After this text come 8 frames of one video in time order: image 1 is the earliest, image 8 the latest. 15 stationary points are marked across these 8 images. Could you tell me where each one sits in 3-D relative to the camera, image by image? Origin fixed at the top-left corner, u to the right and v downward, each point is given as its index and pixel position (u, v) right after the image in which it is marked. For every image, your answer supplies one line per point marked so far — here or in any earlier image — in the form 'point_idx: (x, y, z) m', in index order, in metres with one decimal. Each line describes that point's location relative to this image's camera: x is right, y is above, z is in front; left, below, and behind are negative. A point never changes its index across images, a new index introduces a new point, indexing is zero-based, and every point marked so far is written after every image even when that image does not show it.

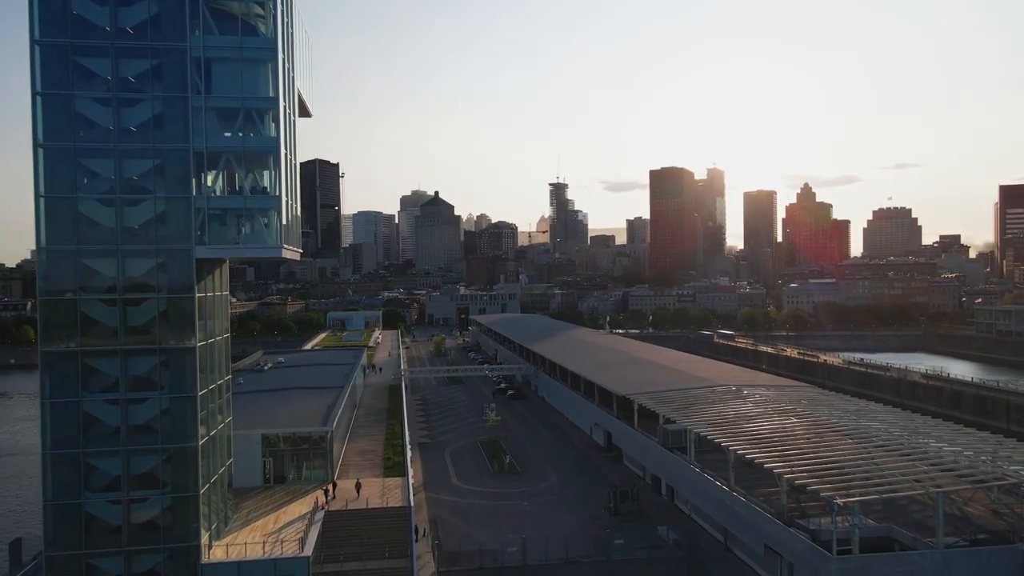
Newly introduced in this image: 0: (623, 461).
0: (+2.9, -4.5, +17.9) m
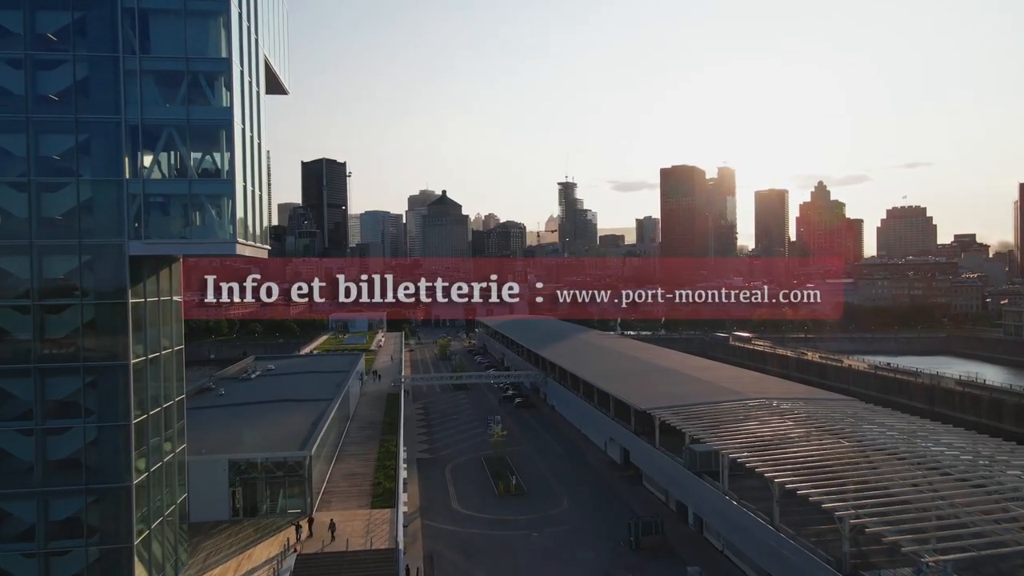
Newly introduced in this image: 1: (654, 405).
0: (+3.0, -4.5, +16.1) m
1: (+3.2, -2.6, +15.6) m
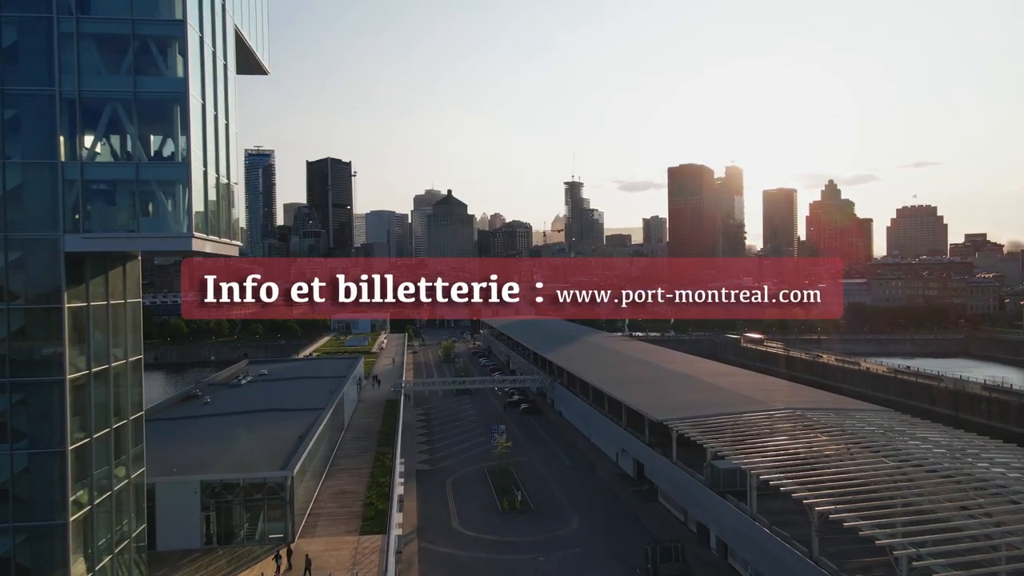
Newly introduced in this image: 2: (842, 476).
0: (+3.1, -4.6, +15.0) m
1: (+3.3, -2.7, +14.5) m
2: (+5.0, -2.8, +10.4) m
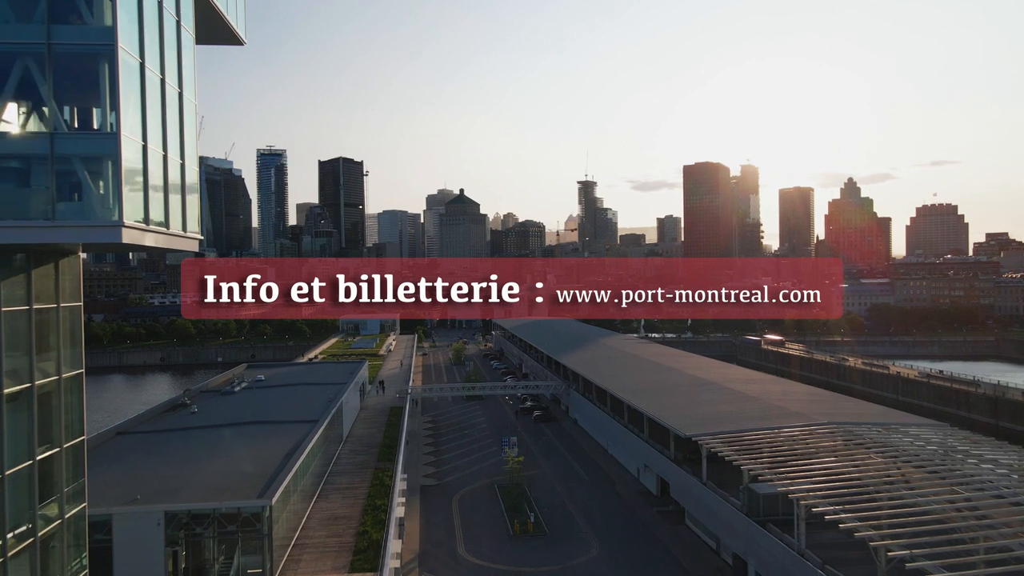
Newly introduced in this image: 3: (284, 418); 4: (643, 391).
0: (+3.4, -4.6, +13.6) m
1: (+3.5, -2.7, +13.1) m
2: (+5.1, -2.8, +8.9) m
3: (-4.6, -2.7, +14.1) m
4: (+3.4, -2.7, +17.9) m
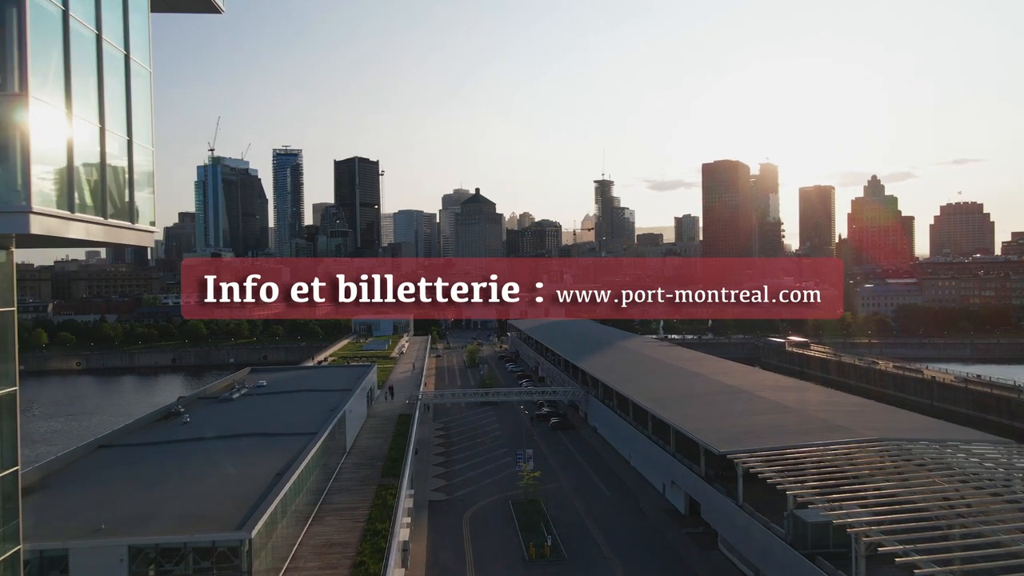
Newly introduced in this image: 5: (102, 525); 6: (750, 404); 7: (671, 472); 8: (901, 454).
0: (+3.6, -4.6, +12.3) m
1: (+3.8, -2.7, +11.8) m
2: (+5.3, -2.8, +7.7) m
3: (-4.4, -2.7, +13.0) m
4: (+3.8, -2.7, +16.6) m
5: (-4.8, -2.7, +8.0) m
6: (+5.3, -2.6, +15.3) m
7: (+3.2, -3.7, +14.0) m
8: (+6.2, -2.6, +10.9) m
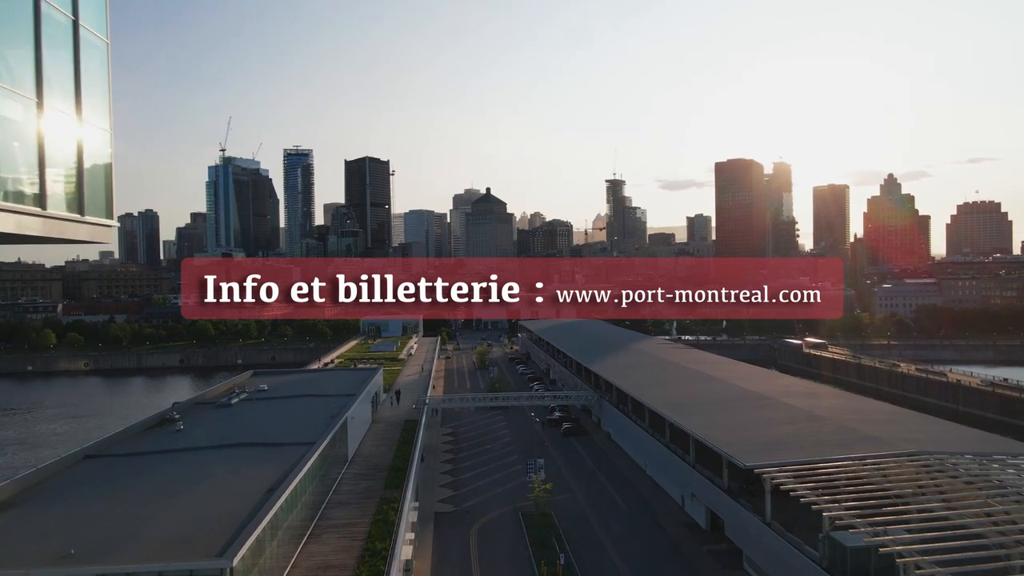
0: (+3.8, -4.6, +11.5) m
1: (+4.0, -2.7, +11.0) m
2: (+5.4, -2.9, +6.8) m
3: (-4.2, -2.7, +12.3) m
4: (+4.0, -2.7, +15.8) m
5: (-4.7, -2.8, +7.4) m
6: (+5.5, -2.6, +14.4) m
7: (+3.4, -3.7, +13.2) m
8: (+6.3, -2.6, +10.1) m
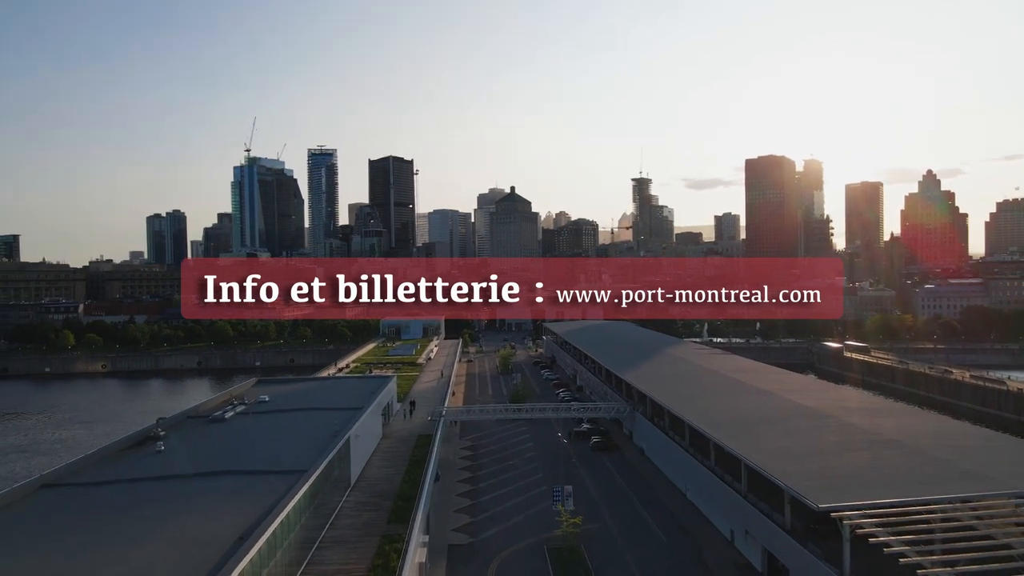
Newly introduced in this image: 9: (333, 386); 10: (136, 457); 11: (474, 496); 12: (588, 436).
0: (+4.1, -4.6, +9.6) m
1: (+4.3, -2.8, +9.2) m
2: (+5.5, -2.9, +4.9) m
3: (-3.8, -2.7, +10.8) m
4: (+4.5, -2.8, +14.0) m
5: (-4.5, -2.8, +5.8) m
6: (+5.9, -2.6, +12.5) m
7: (+3.8, -3.8, +11.3) m
8: (+6.6, -2.7, +8.1) m
9: (-4.7, -2.6, +18.1) m
10: (-6.1, -2.7, +11.3) m
11: (-0.8, -4.7, +15.5) m
12: (+2.2, -4.3, +19.9) m
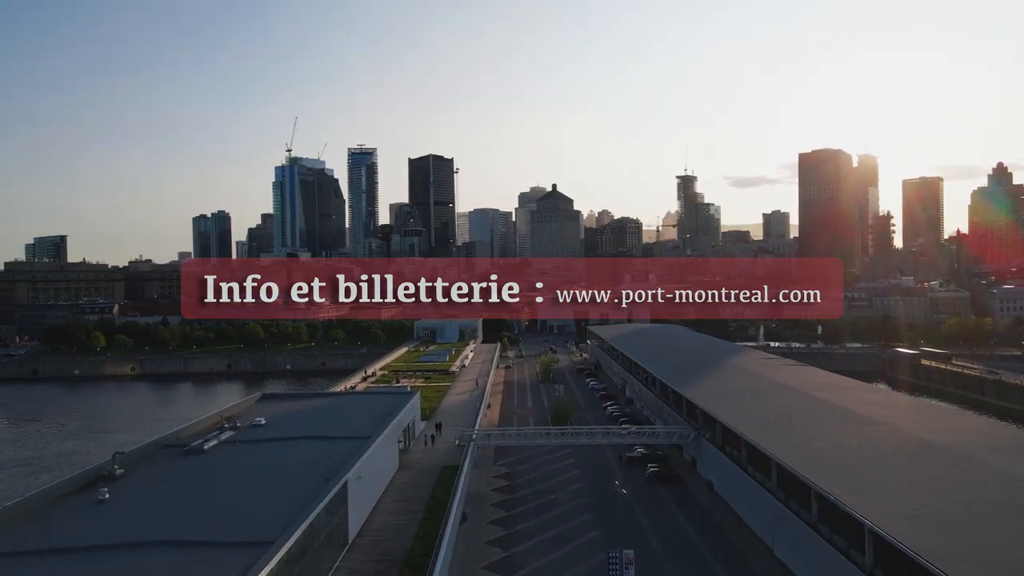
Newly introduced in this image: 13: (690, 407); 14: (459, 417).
0: (+4.6, -4.7, +6.6) m
1: (+4.7, -2.8, +6.1) m
2: (+5.7, -3.0, +1.8) m
3: (-3.3, -2.8, +8.2) m
4: (+5.1, -2.8, +10.8) m
5: (-4.3, -2.8, +3.3) m
6: (+6.5, -2.7, +9.3) m
7: (+4.3, -3.8, +8.3) m
8: (+6.9, -2.7, +4.9) m
9: (-3.7, -2.6, +15.6) m
10: (-5.6, -2.7, +8.8) m
11: (-0.1, -4.7, +12.7) m
12: (+3.2, -4.3, +16.9) m
13: (+4.6, -3.1, +17.9) m
14: (-1.4, -3.5, +18.8) m
